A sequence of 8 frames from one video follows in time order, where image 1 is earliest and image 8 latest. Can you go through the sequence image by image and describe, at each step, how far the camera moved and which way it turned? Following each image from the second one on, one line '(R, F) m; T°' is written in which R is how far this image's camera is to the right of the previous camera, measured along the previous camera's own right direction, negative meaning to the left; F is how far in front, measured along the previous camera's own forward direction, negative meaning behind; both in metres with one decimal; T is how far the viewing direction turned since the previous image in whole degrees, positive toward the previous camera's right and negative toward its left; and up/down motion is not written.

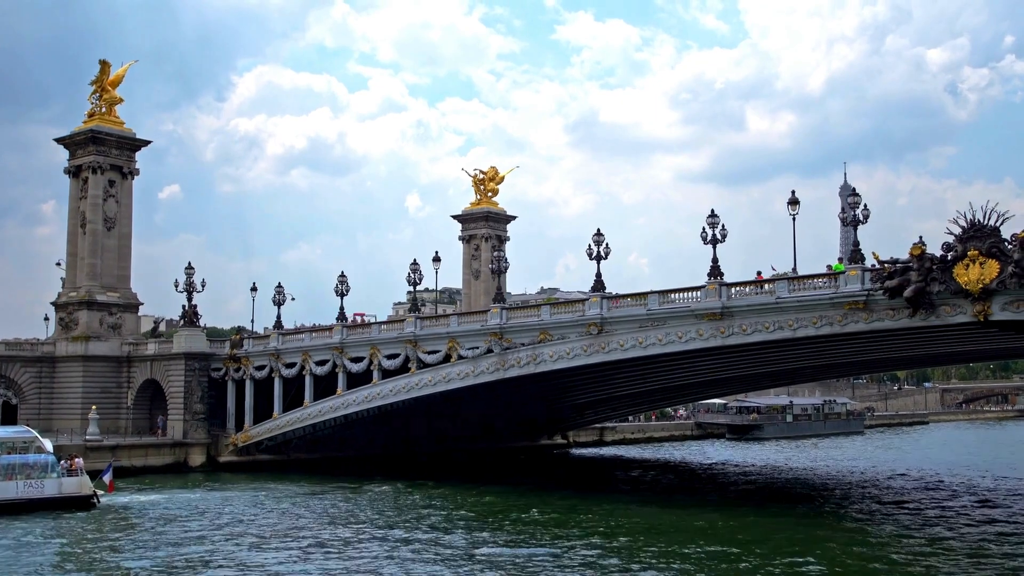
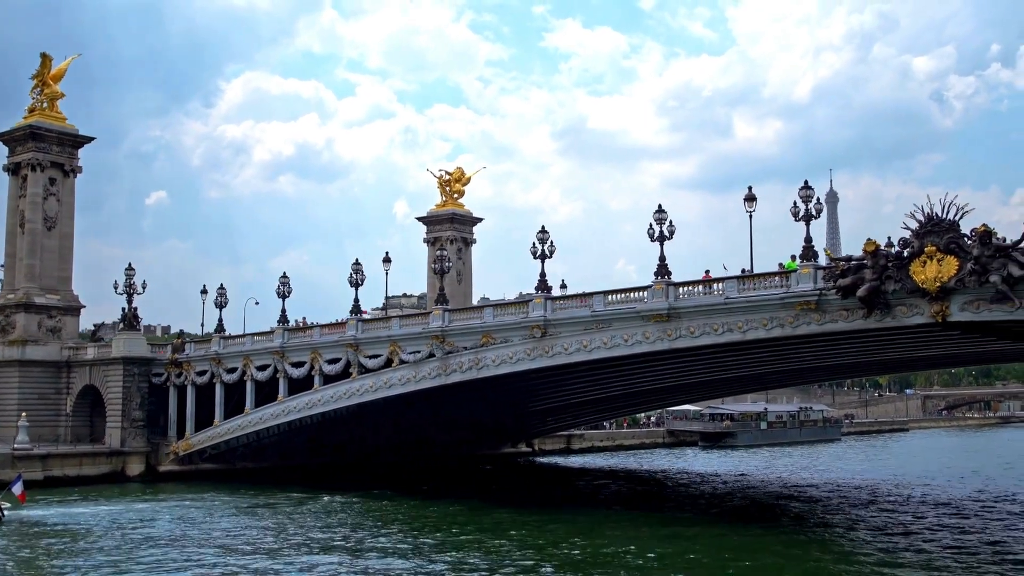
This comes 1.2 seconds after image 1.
(+1.4, +1.8) m; +1°
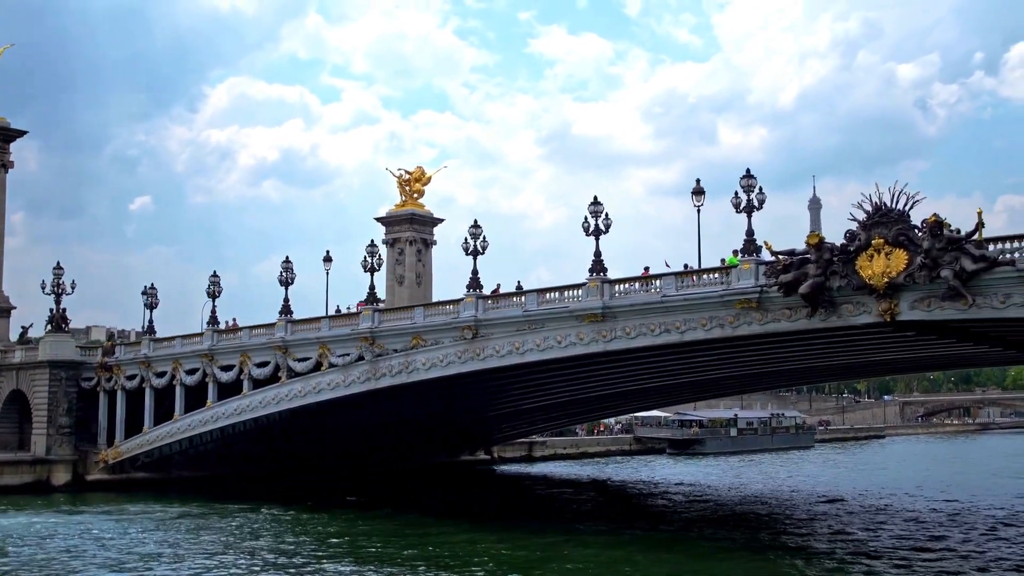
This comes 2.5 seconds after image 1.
(+1.5, +2.0) m; +1°
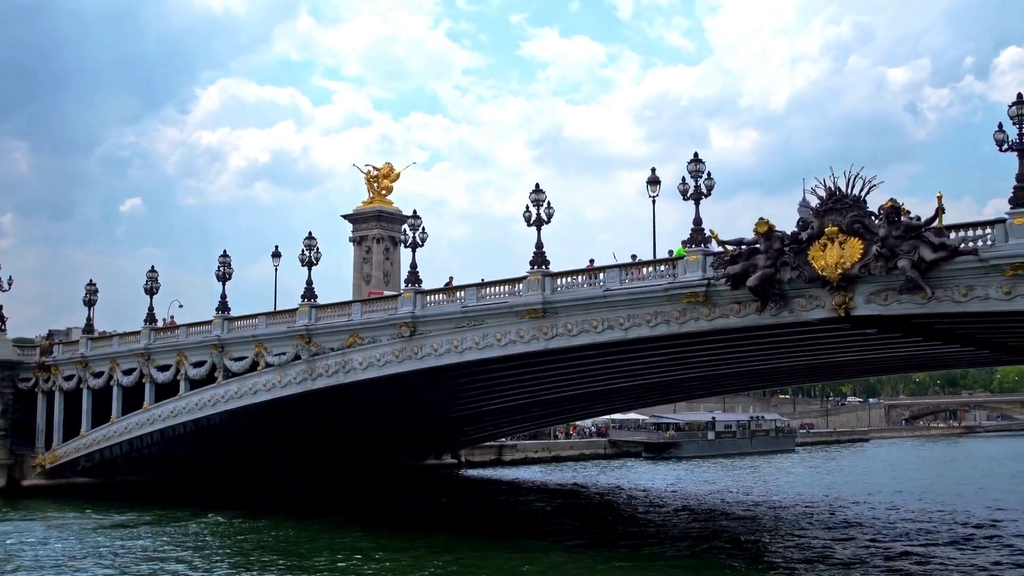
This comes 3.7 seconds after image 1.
(+1.3, +1.7) m; 0°
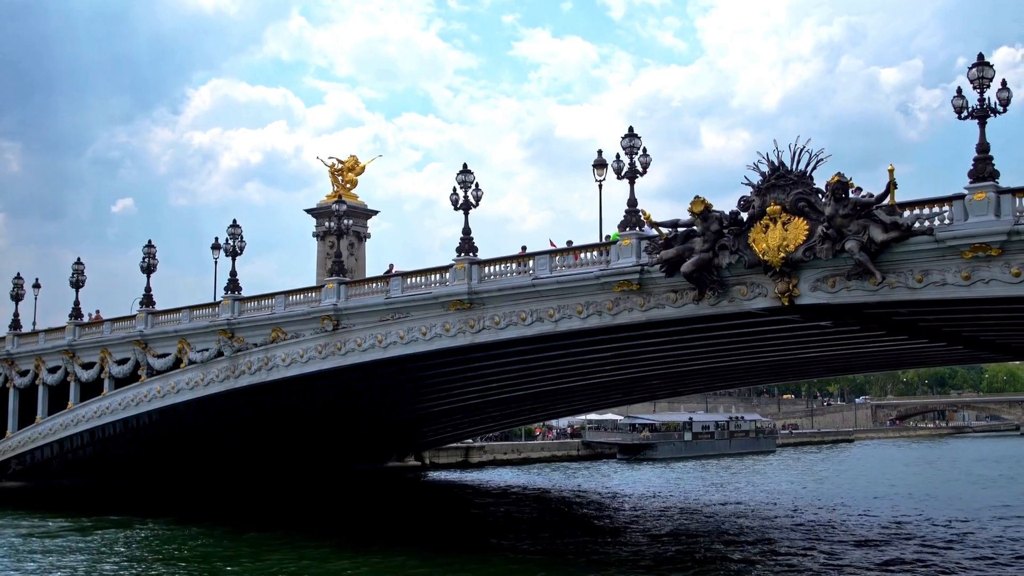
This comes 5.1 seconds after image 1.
(+1.4, +2.0) m; 0°
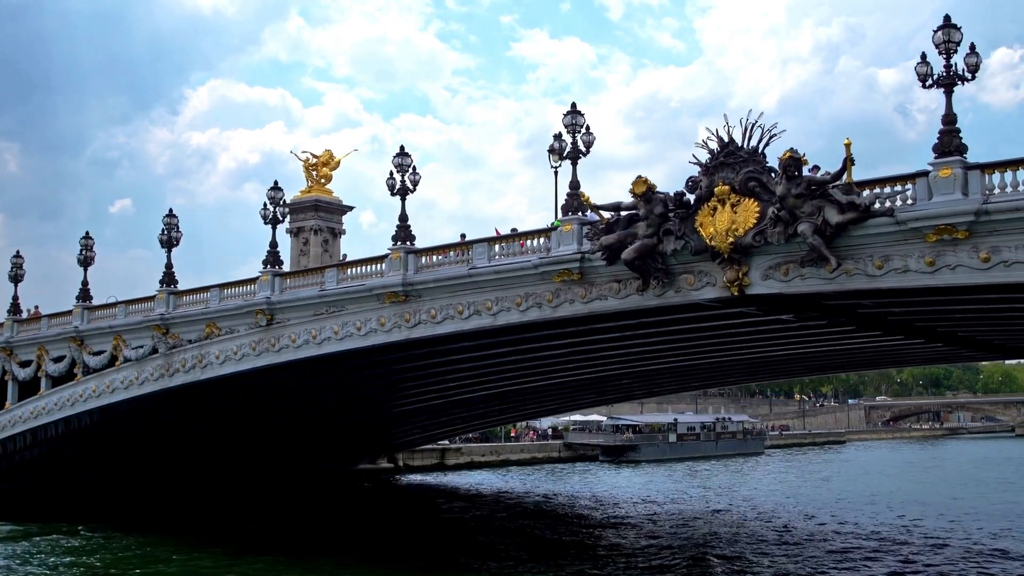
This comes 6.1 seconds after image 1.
(+1.1, +1.6) m; 0°
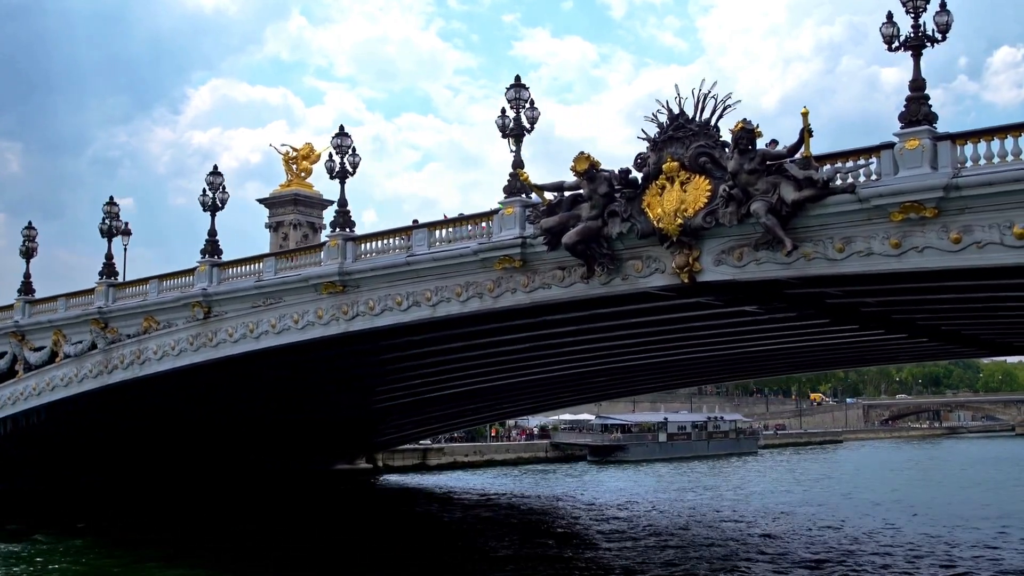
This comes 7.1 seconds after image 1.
(+1.0, +1.4) m; 0°
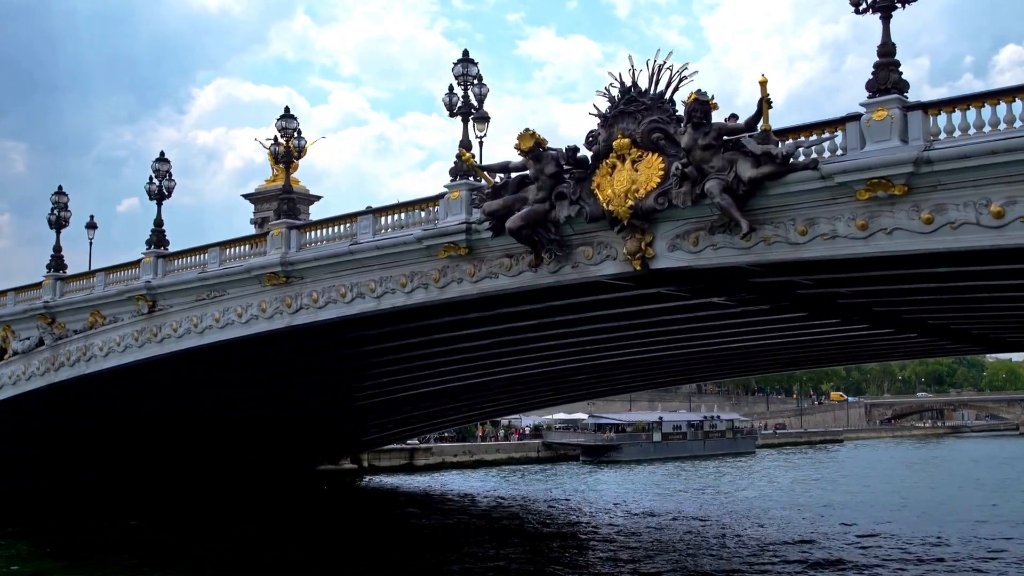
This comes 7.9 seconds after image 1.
(+0.8, +1.2) m; 0°
